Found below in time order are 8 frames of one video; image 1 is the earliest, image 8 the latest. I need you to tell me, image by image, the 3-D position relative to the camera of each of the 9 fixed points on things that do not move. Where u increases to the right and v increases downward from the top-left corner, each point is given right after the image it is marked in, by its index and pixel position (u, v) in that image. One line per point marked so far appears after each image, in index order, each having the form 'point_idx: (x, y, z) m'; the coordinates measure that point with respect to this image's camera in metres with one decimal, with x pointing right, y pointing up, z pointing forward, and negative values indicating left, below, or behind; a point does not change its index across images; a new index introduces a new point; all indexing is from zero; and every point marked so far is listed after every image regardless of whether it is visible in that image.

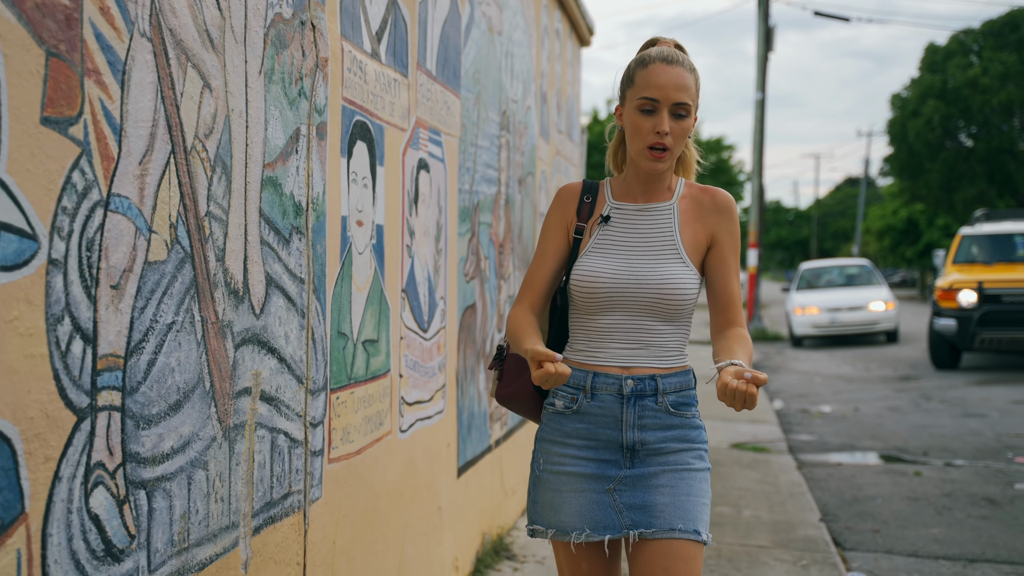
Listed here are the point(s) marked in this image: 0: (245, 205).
0: (-0.5, +0.1, +2.1) m
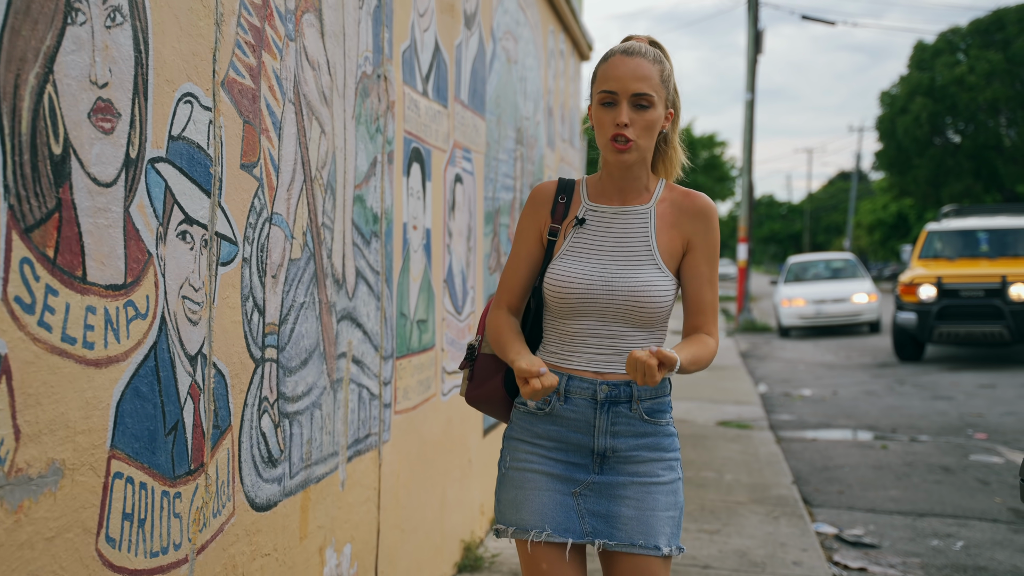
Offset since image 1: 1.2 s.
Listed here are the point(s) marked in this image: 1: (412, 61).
0: (-0.4, +0.2, +2.9) m
1: (-0.3, +0.7, +3.6) m
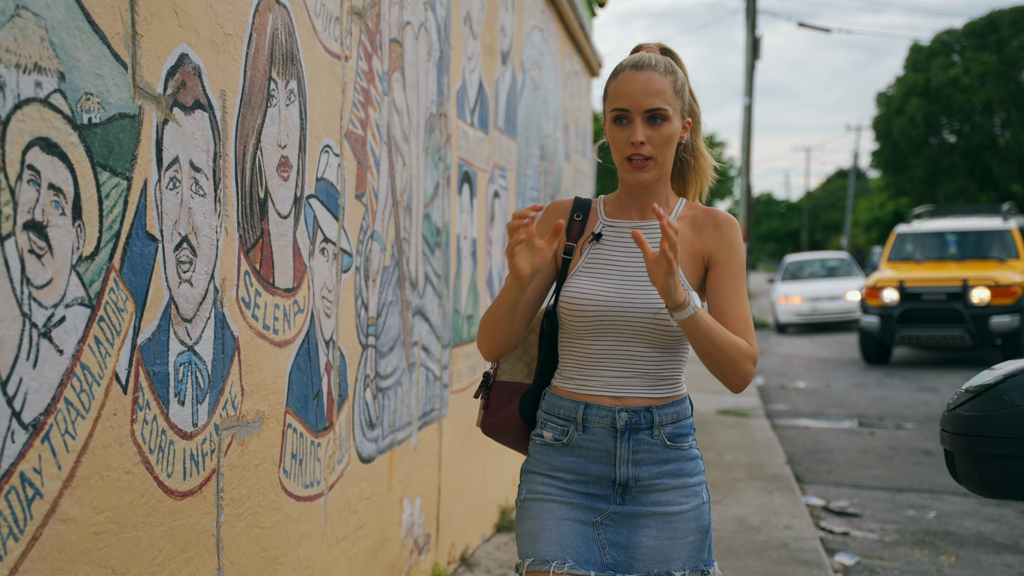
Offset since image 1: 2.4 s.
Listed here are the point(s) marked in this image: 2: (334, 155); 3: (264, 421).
0: (-0.3, +0.2, +3.6) m
1: (-0.2, +0.7, +4.2) m
2: (-0.4, +0.3, +2.7) m
3: (-0.5, -0.2, +2.3) m
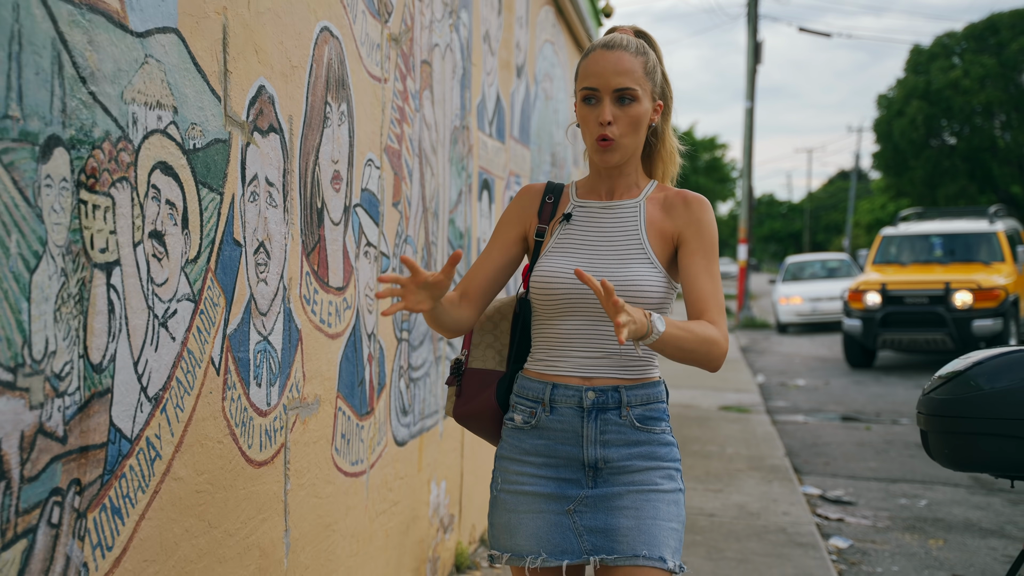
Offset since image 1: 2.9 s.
0: (-0.2, +0.2, +3.9) m
1: (-0.1, +0.7, +4.5) m
2: (-0.3, +0.3, +3.0) m
3: (-0.4, -0.2, +2.6) m
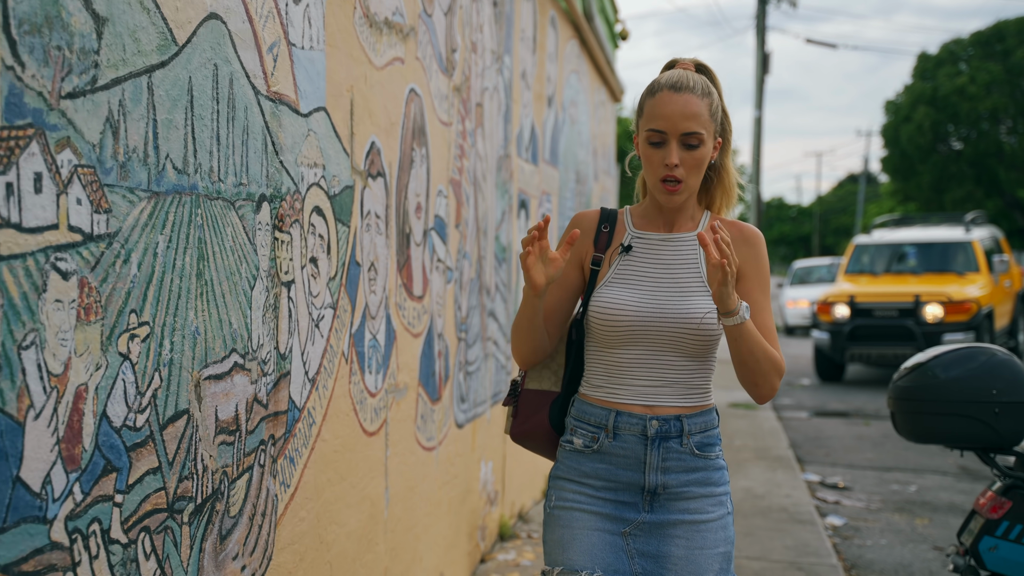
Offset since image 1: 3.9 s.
0: (-0.1, +0.1, +4.5) m
1: (0.0, +0.6, +5.2) m
2: (-0.2, +0.3, +3.7) m
3: (-0.3, -0.3, +3.3) m
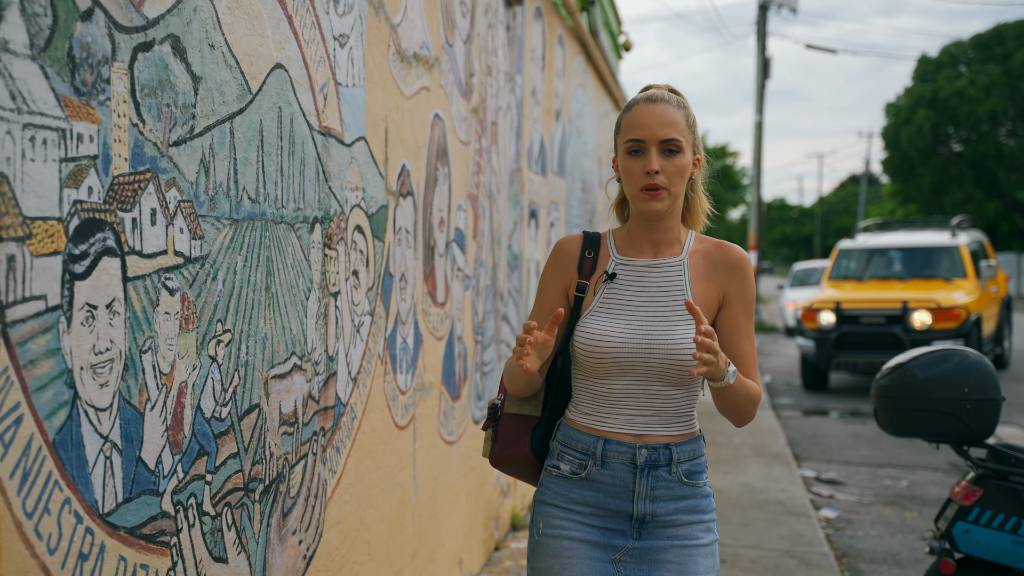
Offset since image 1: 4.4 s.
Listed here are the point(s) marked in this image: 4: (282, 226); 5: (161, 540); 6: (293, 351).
0: (0.0, +0.1, +4.8) m
1: (+0.1, +0.6, +5.5) m
2: (-0.2, +0.2, +4.0) m
3: (-0.2, -0.3, +3.6) m
4: (-0.4, +0.1, +2.3) m
5: (-0.5, -0.4, +1.8) m
6: (-0.4, -0.1, +2.3) m
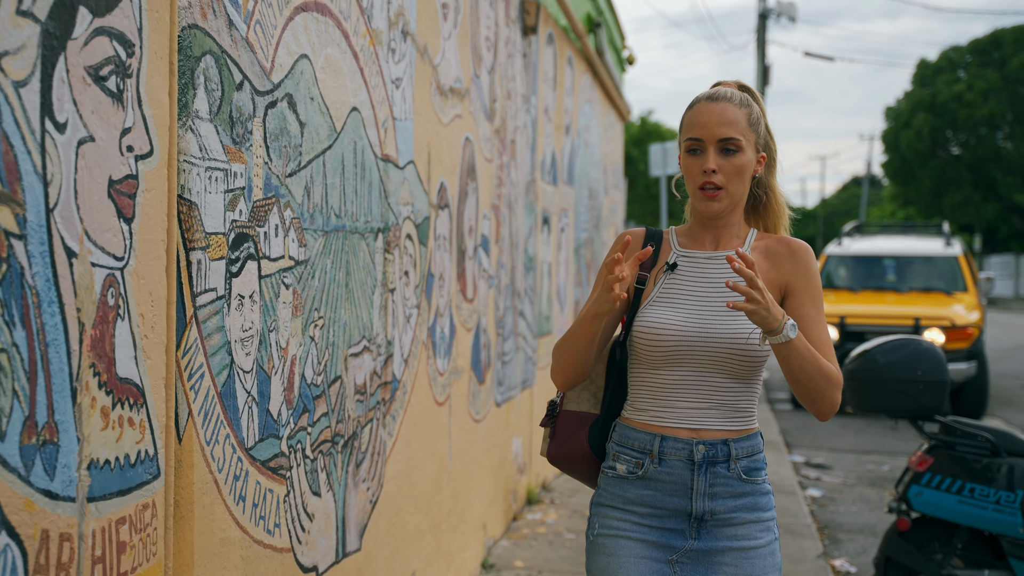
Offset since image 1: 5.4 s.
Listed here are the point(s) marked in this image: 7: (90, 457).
0: (0.0, +0.1, +5.4) m
1: (+0.2, +0.6, +6.1) m
2: (-0.1, +0.3, +4.6) m
3: (-0.2, -0.3, +4.1) m
4: (-0.4, +0.1, +2.9) m
5: (-0.4, -0.3, +2.3) m
6: (-0.3, -0.1, +2.9) m
7: (-0.5, -0.2, +1.5) m
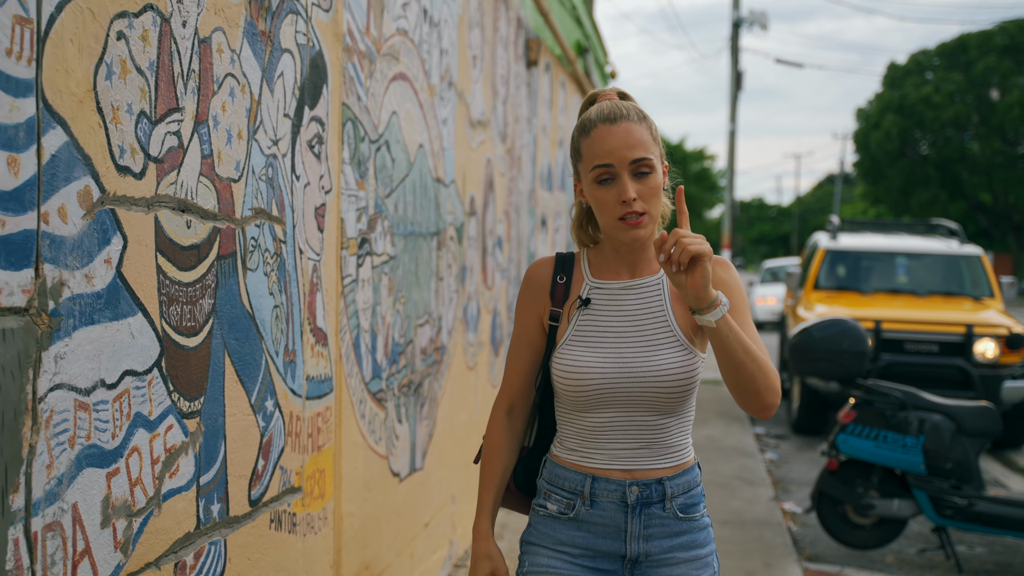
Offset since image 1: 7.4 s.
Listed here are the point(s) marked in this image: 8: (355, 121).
0: (+0.1, +0.2, +6.5) m
1: (+0.2, +0.7, +7.1) m
2: (-0.1, +0.3, +5.6) m
3: (-0.1, -0.2, +5.2) m
4: (-0.3, +0.2, +3.9) m
5: (-0.4, -0.3, +3.4) m
6: (-0.3, -0.1, +4.0) m
7: (-0.4, -0.2, +2.6) m
8: (-0.4, +0.4, +3.1) m
